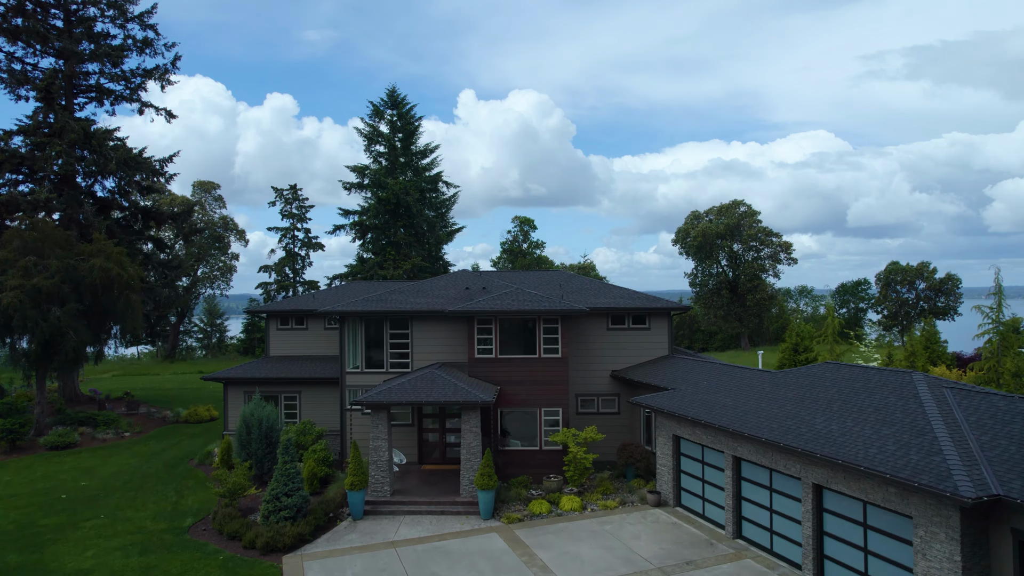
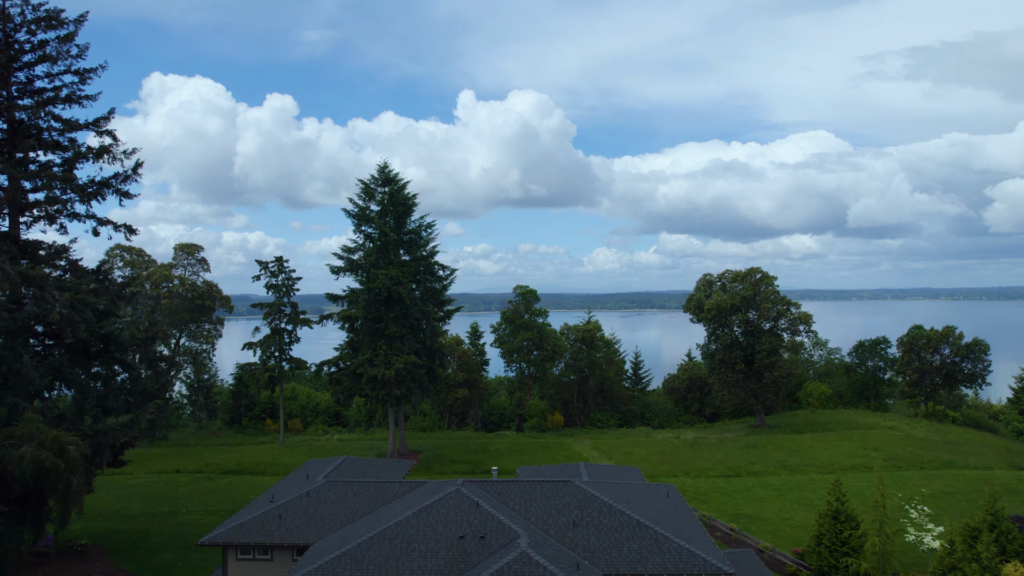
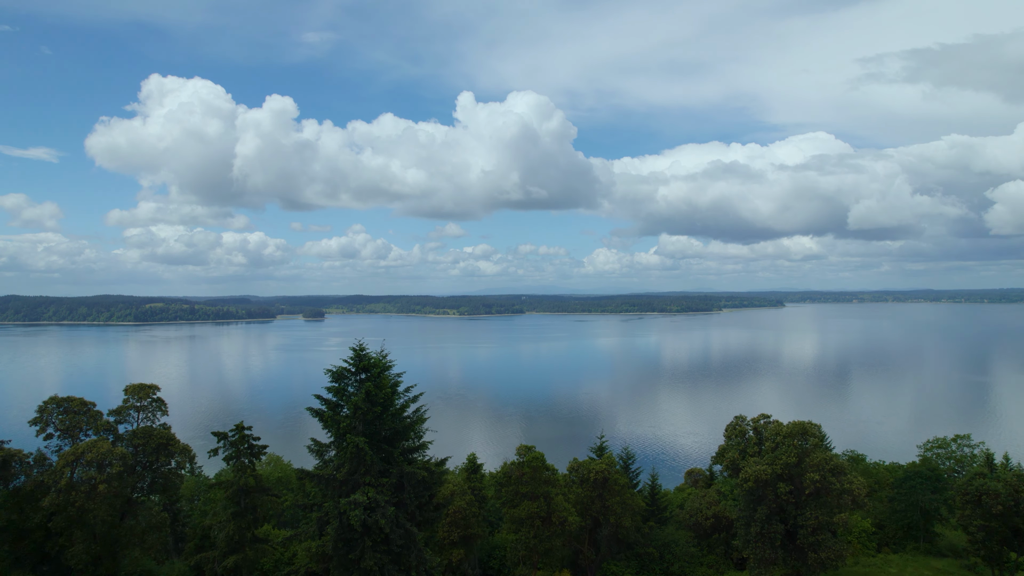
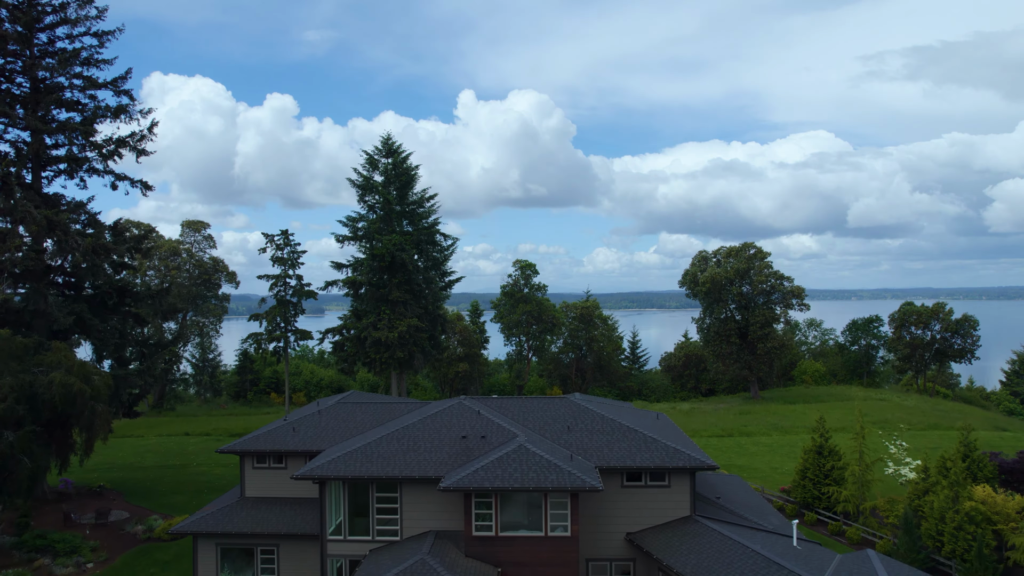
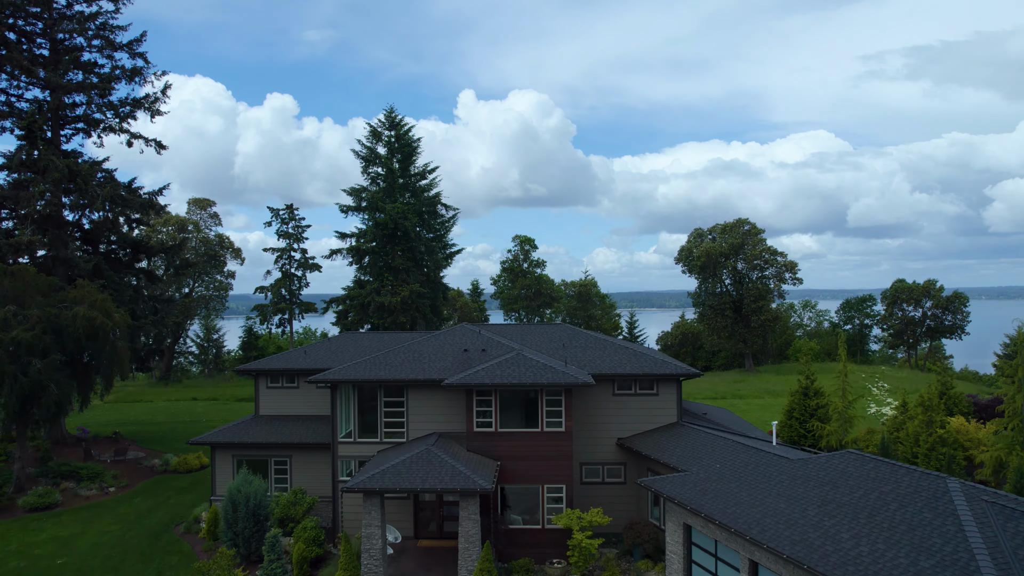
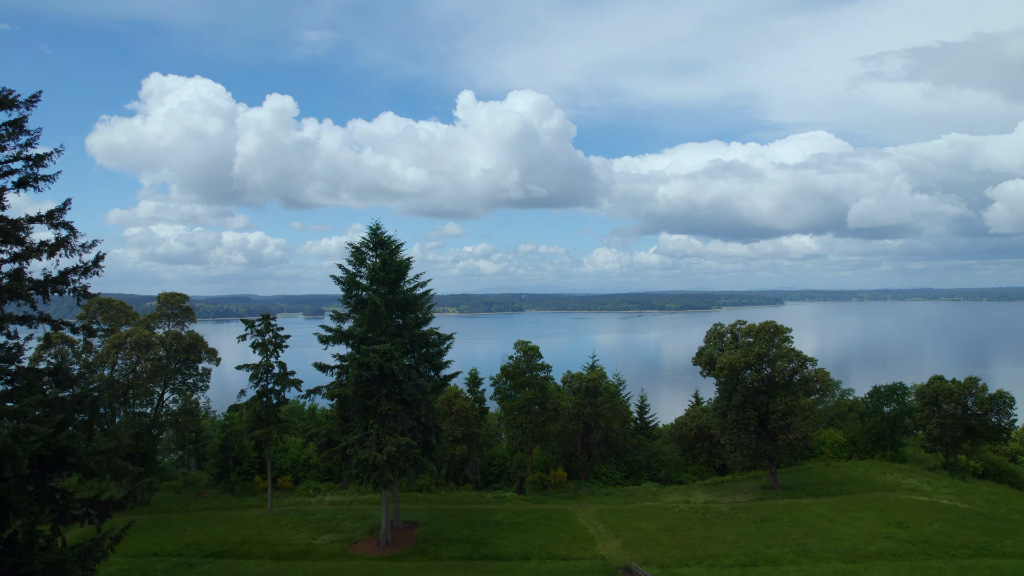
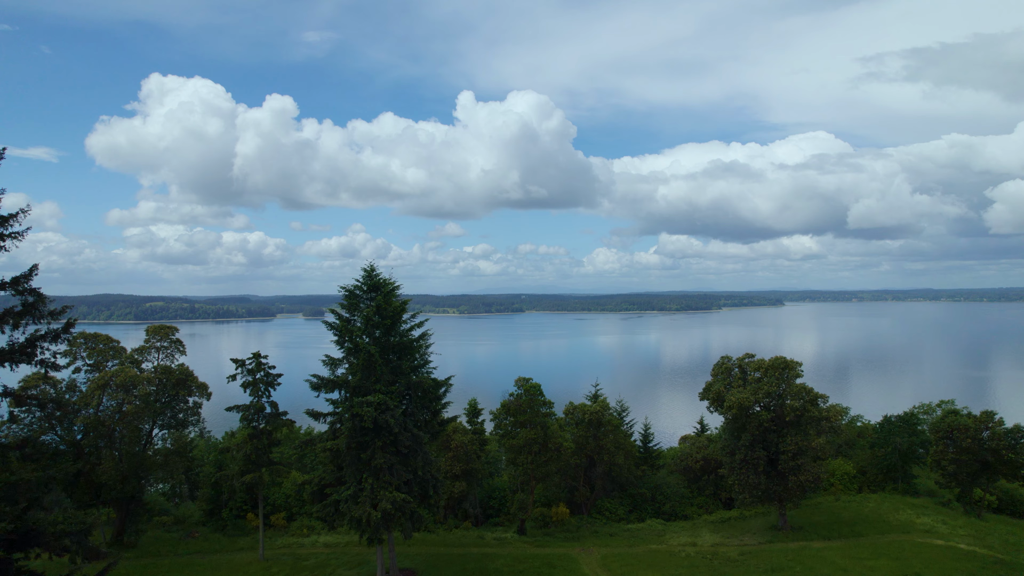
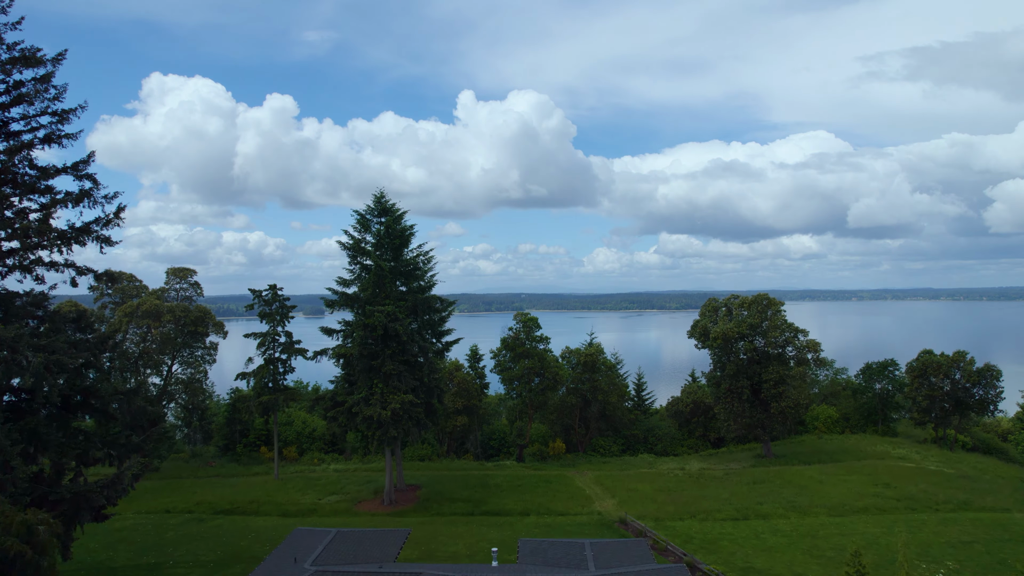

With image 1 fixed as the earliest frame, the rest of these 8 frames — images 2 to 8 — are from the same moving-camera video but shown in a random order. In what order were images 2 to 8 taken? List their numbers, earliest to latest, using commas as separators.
5, 4, 2, 8, 6, 7, 3
